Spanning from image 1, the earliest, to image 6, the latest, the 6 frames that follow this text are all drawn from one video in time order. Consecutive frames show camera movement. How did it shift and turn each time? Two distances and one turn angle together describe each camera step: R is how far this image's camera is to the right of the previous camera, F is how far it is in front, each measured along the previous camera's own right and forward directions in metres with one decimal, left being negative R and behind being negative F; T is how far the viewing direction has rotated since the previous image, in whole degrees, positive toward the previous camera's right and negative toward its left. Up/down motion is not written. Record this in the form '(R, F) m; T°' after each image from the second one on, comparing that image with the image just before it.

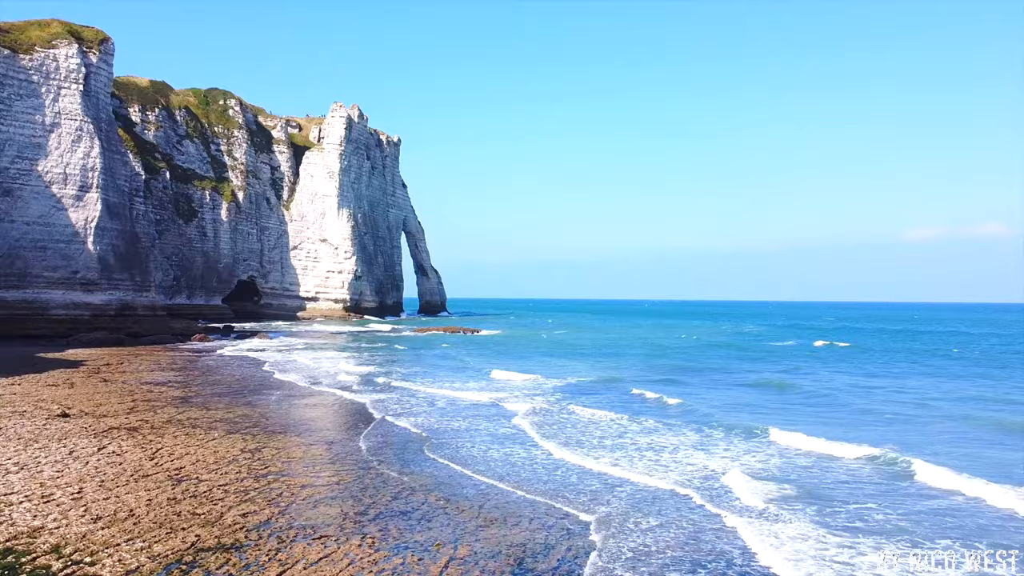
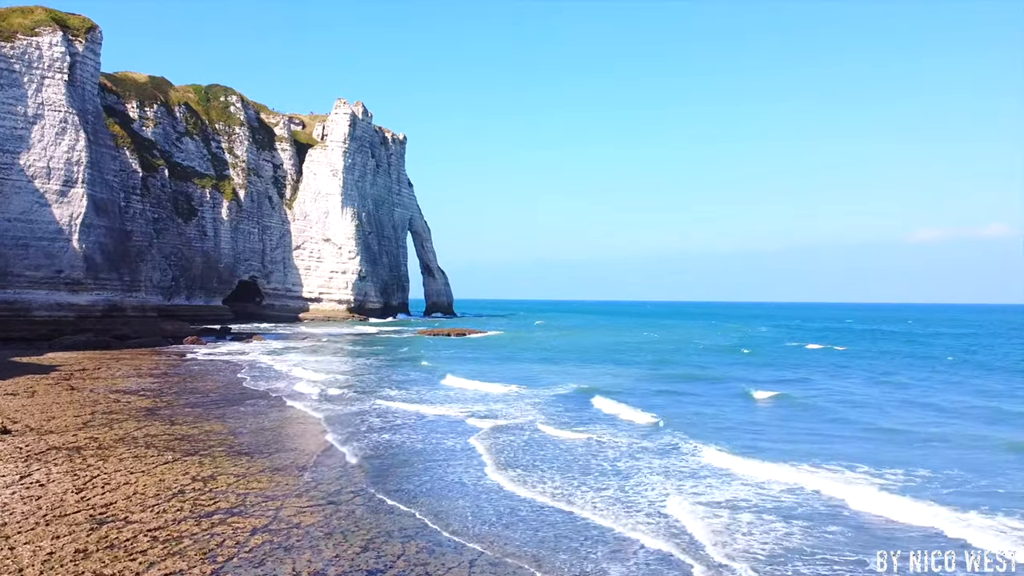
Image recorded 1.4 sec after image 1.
(+0.1, +2.3) m; -1°
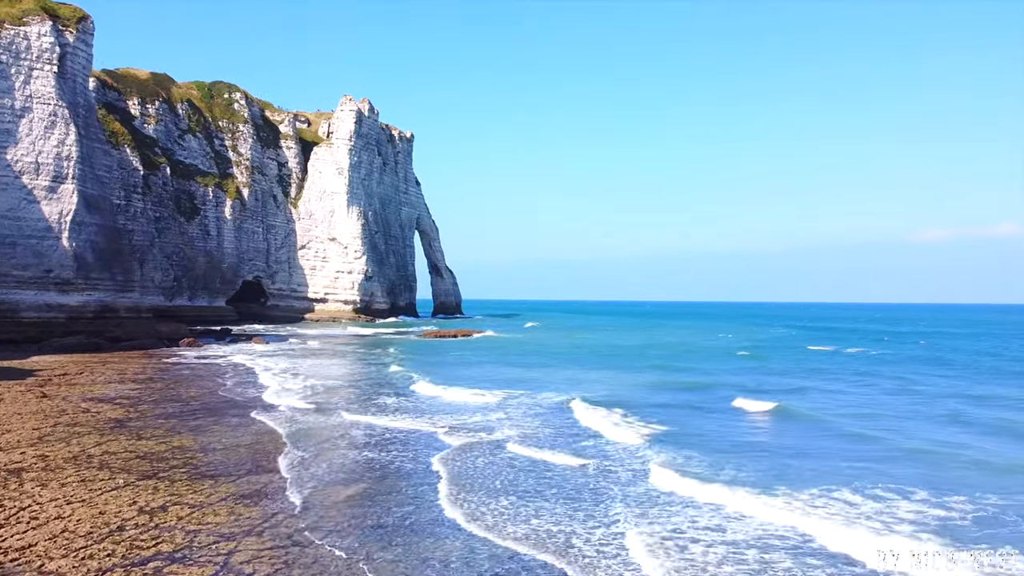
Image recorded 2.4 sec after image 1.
(+0.1, +1.9) m; -1°
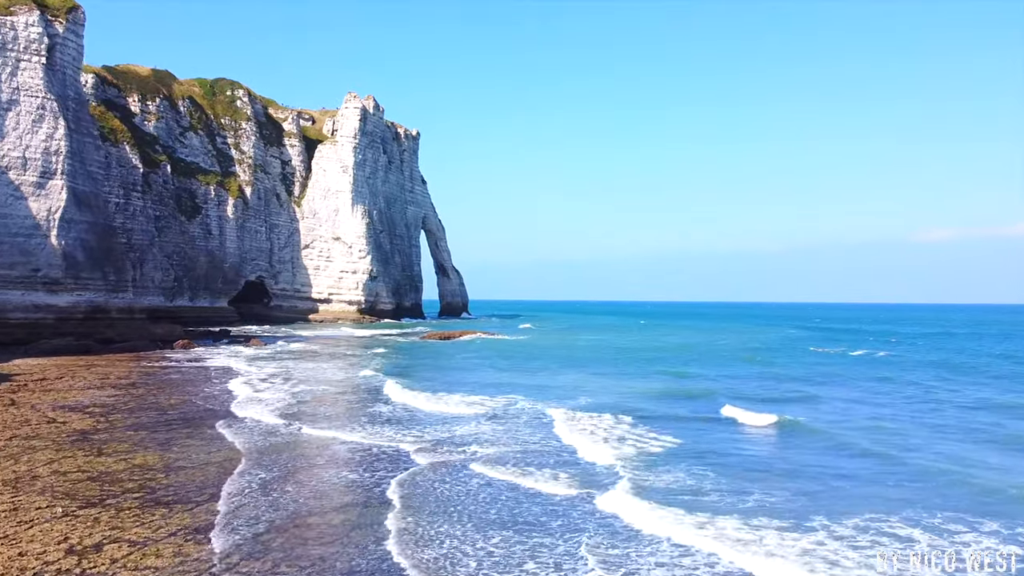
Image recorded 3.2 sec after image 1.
(+0.1, +1.7) m; -1°
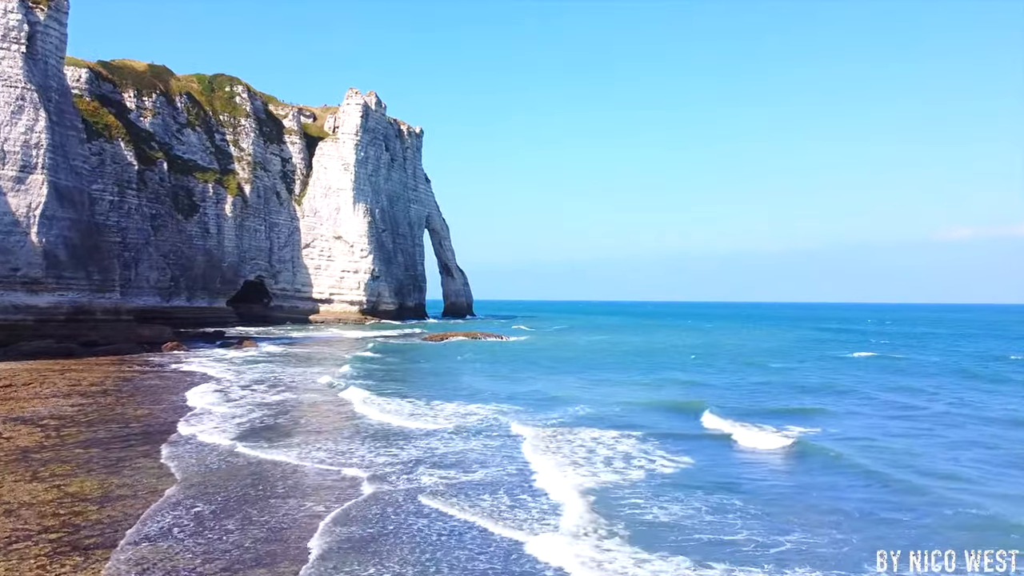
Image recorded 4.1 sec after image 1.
(+0.2, +1.9) m; -1°
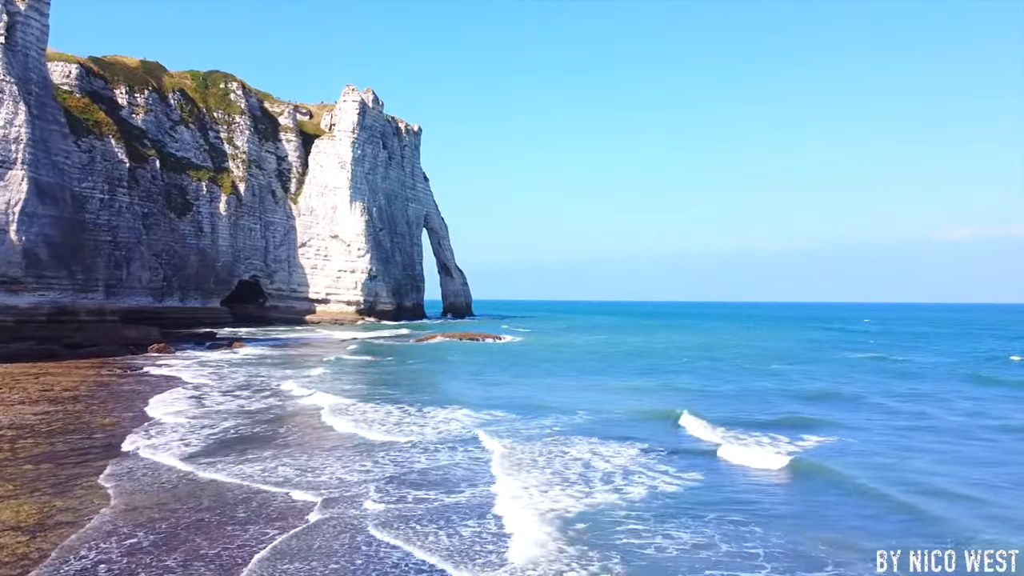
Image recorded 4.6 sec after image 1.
(+0.2, +1.2) m; 0°
